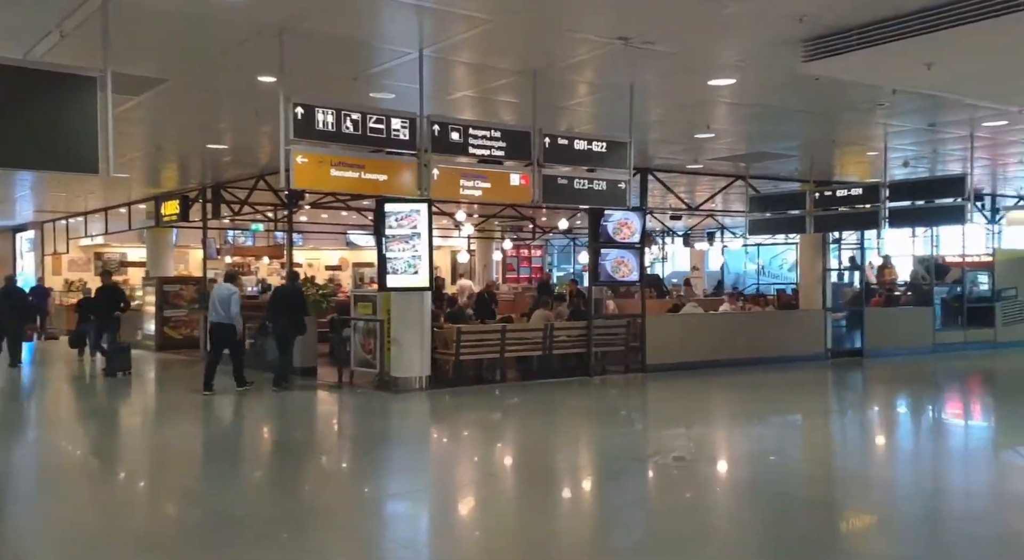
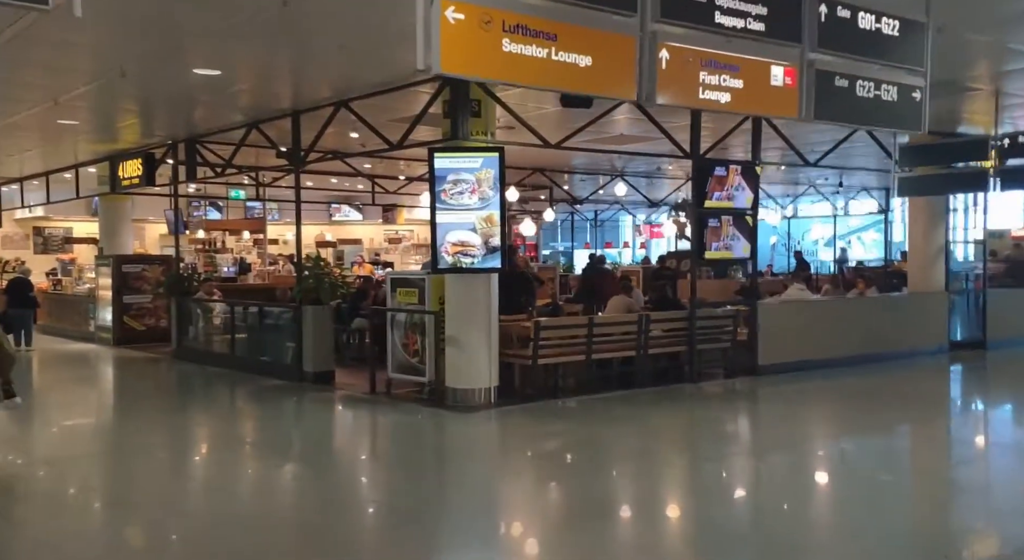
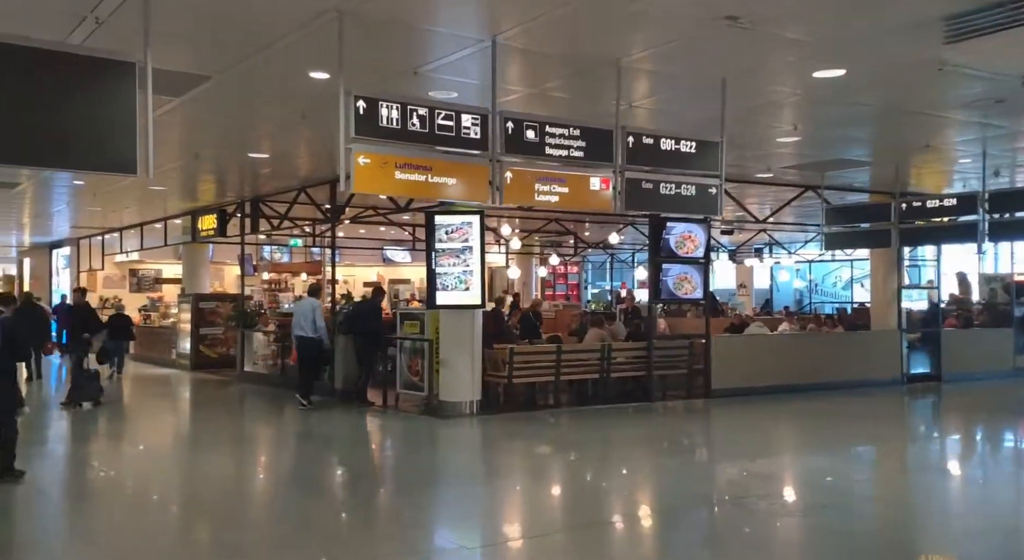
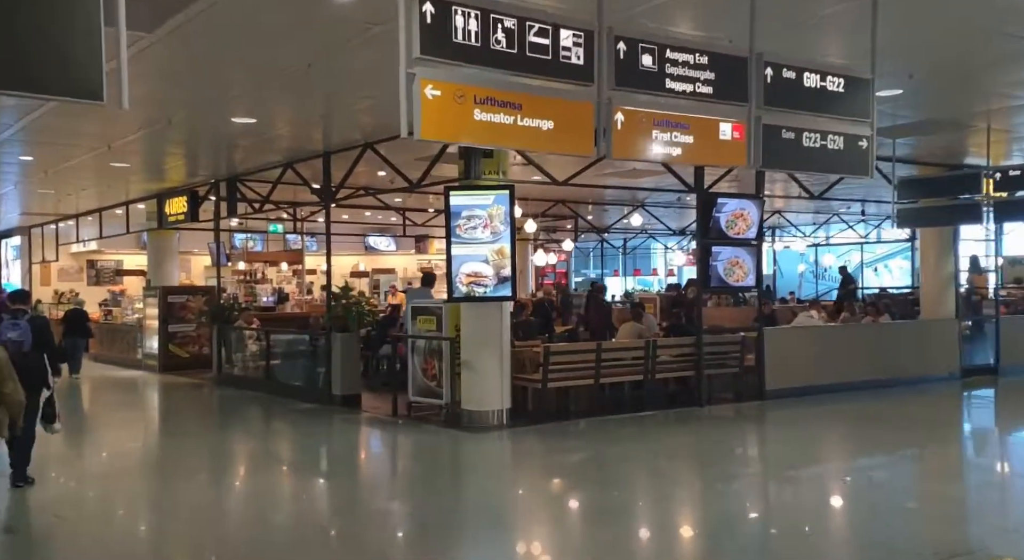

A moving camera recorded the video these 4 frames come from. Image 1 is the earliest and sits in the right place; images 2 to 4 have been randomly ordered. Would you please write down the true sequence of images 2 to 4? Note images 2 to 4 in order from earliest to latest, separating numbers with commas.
3, 4, 2
